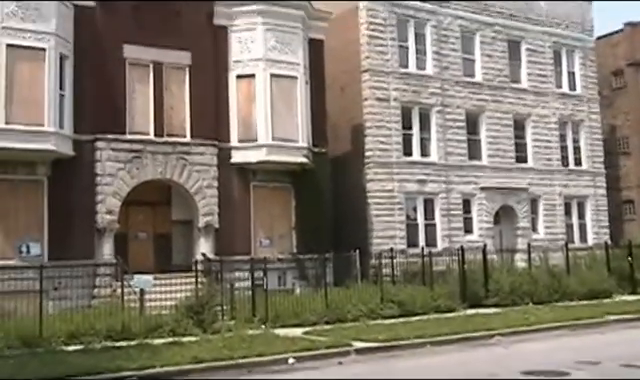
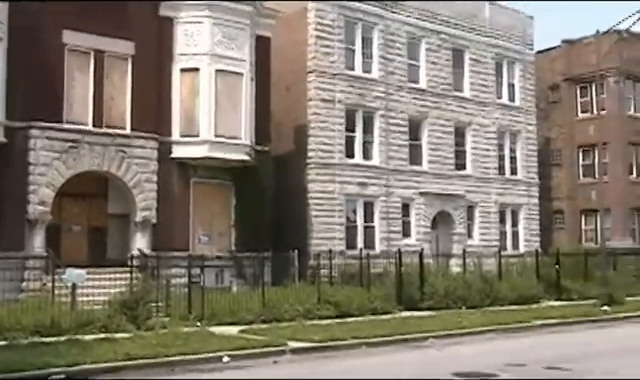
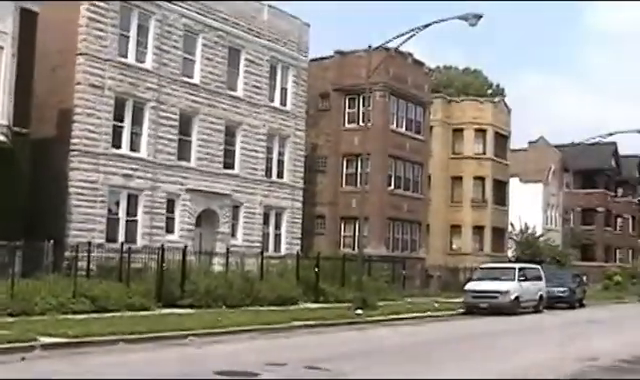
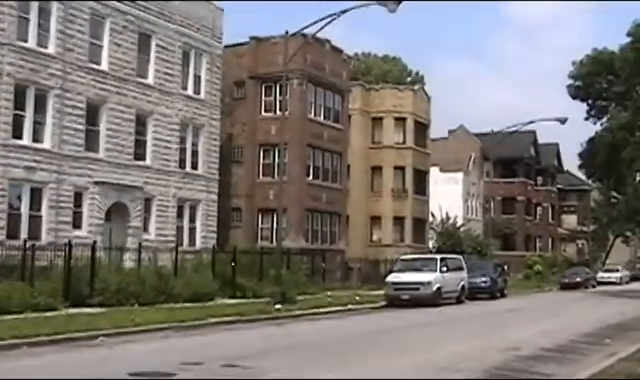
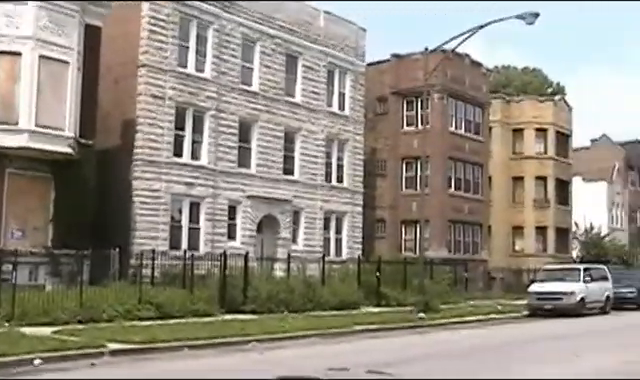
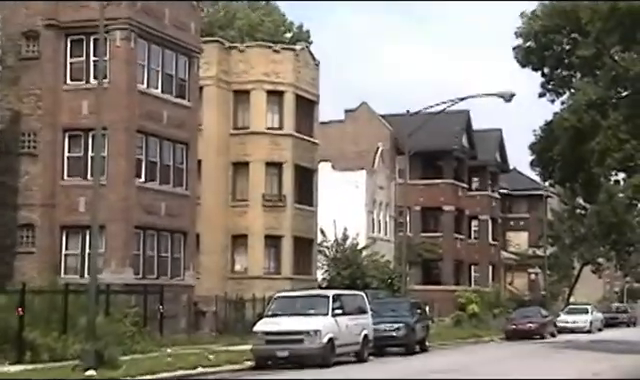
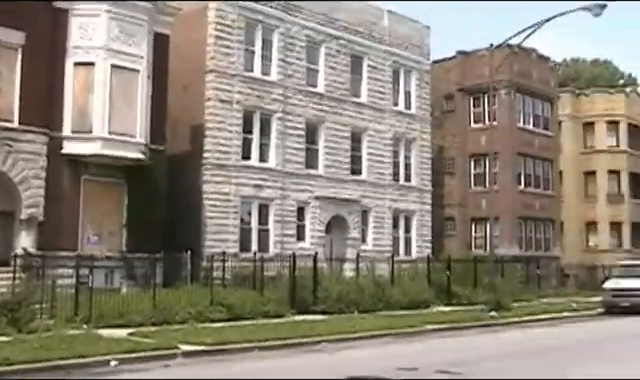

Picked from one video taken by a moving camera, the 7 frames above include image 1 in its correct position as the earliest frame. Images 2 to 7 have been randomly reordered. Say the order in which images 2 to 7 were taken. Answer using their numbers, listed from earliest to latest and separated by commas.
2, 7, 5, 3, 4, 6
